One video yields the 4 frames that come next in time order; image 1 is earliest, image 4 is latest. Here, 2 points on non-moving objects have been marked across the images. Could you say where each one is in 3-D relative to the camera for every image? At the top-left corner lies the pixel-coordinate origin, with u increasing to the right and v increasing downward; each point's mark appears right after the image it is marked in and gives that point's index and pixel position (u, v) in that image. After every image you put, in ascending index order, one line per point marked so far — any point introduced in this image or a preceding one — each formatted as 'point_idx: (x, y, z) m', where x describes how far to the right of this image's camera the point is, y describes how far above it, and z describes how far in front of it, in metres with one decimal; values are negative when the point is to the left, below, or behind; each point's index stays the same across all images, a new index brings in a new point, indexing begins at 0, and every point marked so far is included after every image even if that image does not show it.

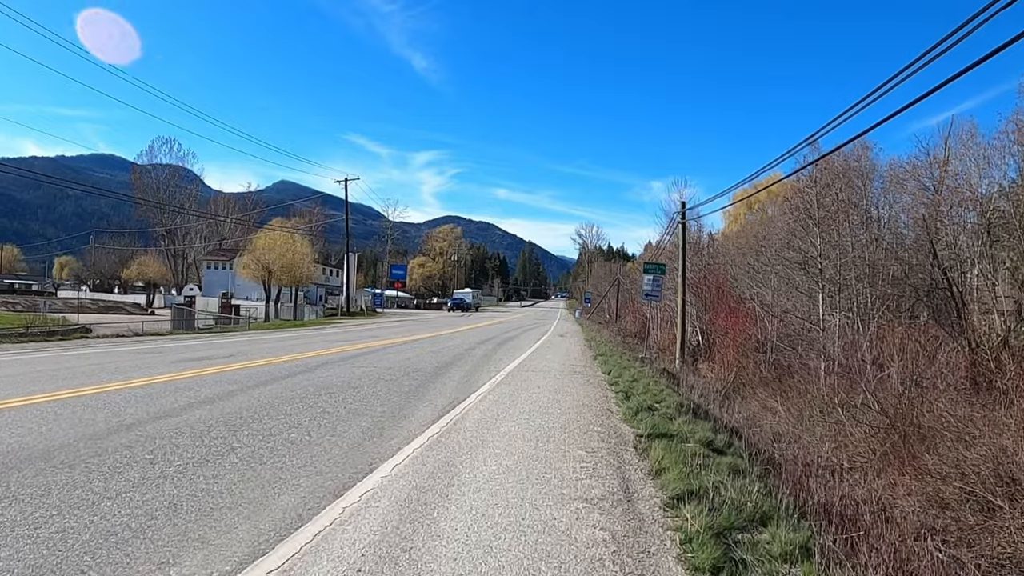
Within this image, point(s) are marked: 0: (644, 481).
0: (+1.0, -1.4, +4.7) m
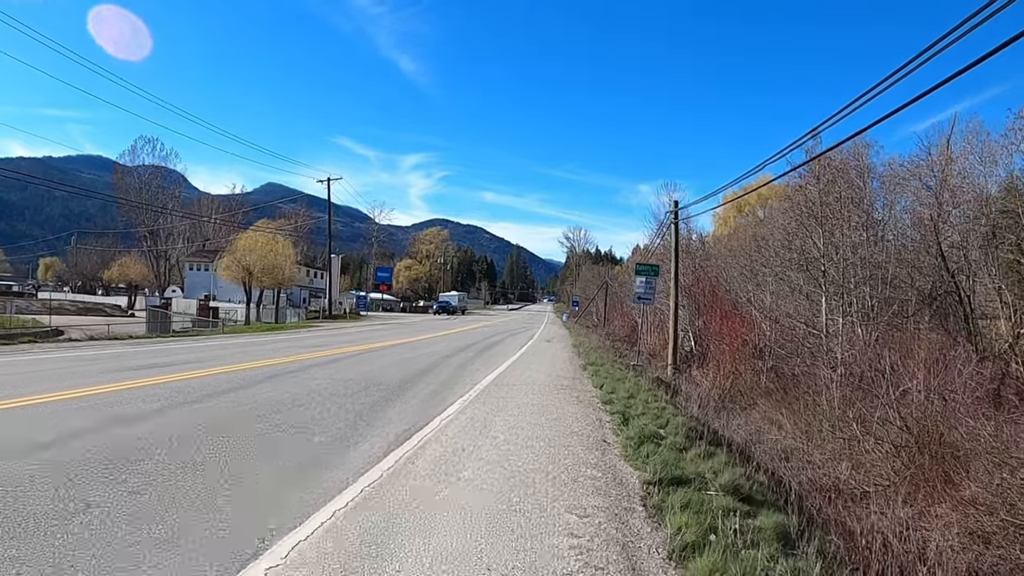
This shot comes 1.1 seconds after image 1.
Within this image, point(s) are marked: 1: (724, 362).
0: (+0.8, -1.4, +3.4) m
1: (+6.3, -2.2, +19.4) m
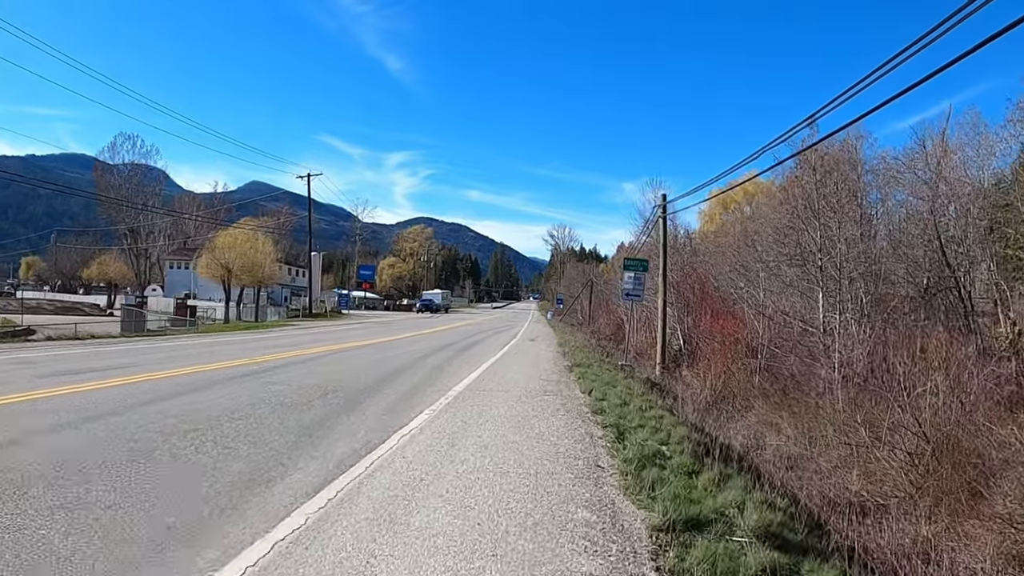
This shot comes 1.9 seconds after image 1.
0: (+0.6, -1.3, +2.4) m
1: (+5.8, -2.1, +18.6) m
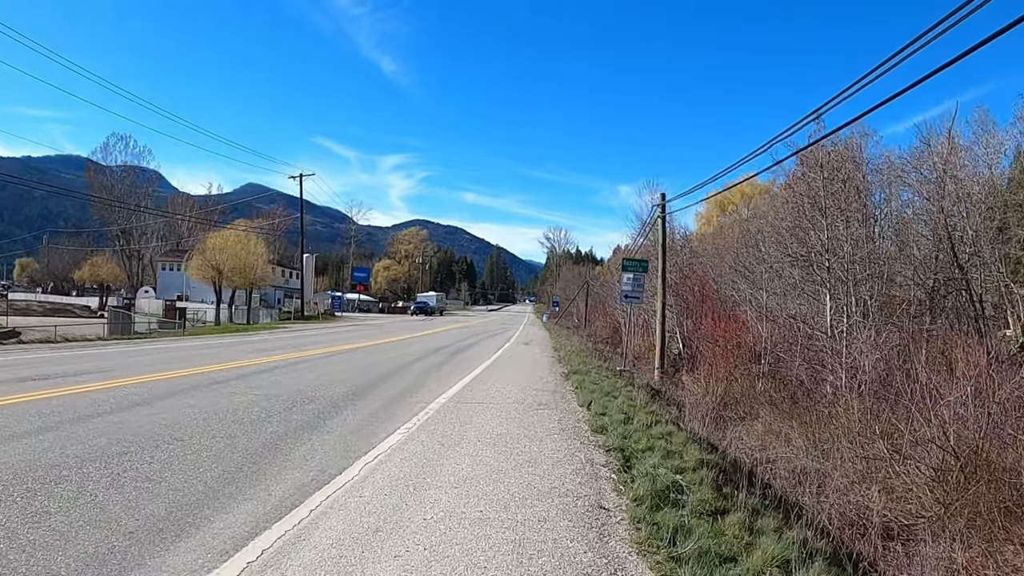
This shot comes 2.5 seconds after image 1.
0: (+0.5, -1.3, +1.6) m
1: (+5.6, -2.1, +17.8) m
